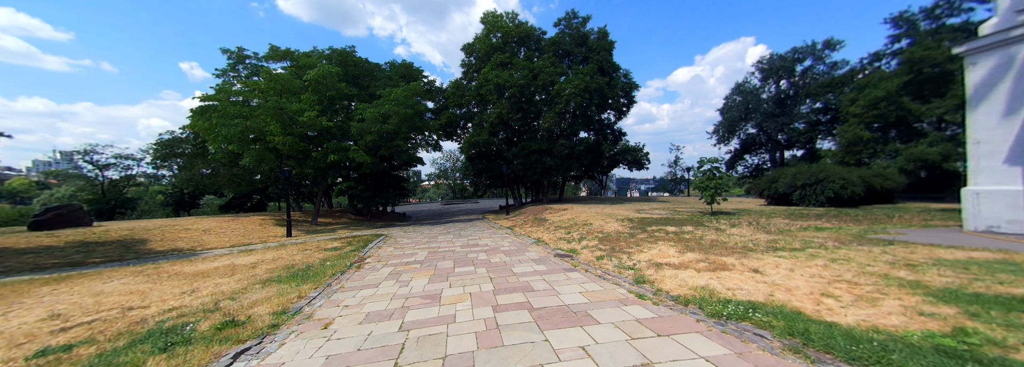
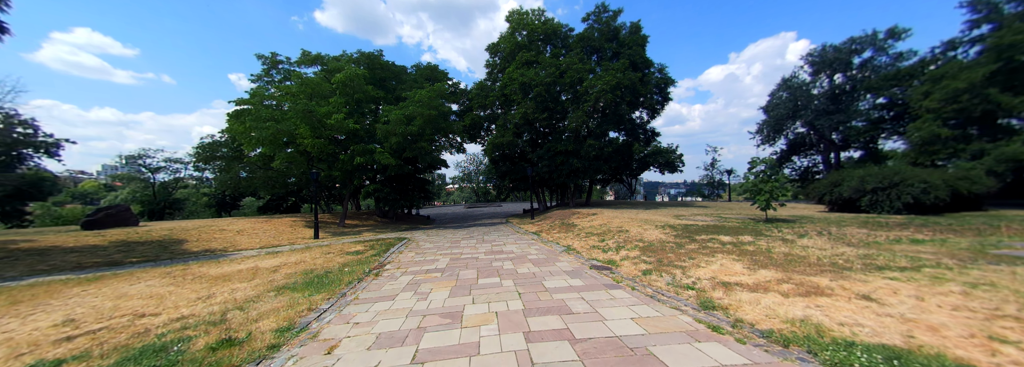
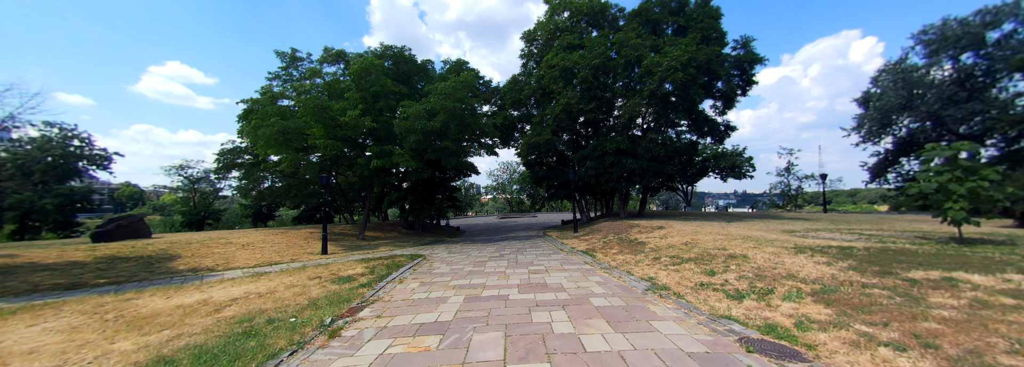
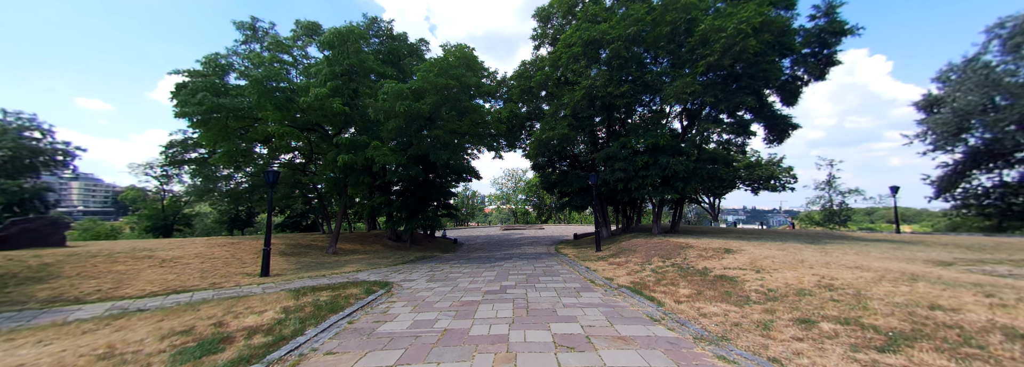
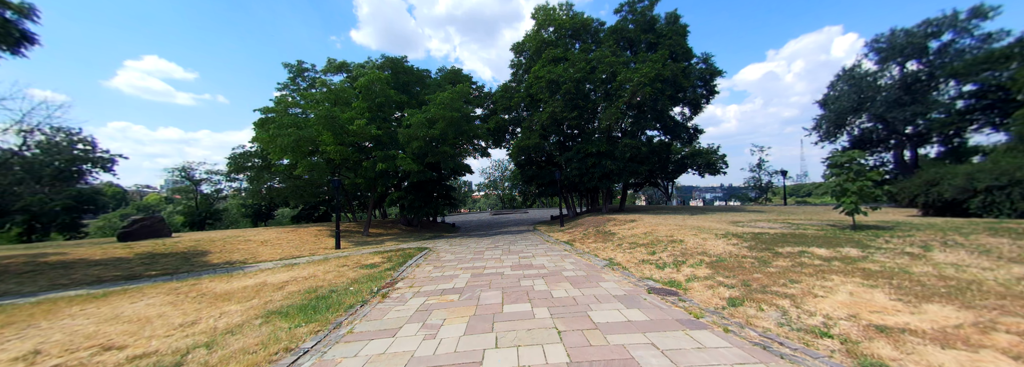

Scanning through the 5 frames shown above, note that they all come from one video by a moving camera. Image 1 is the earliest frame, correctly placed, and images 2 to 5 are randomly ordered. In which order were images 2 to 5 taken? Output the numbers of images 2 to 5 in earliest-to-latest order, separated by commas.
2, 5, 3, 4
